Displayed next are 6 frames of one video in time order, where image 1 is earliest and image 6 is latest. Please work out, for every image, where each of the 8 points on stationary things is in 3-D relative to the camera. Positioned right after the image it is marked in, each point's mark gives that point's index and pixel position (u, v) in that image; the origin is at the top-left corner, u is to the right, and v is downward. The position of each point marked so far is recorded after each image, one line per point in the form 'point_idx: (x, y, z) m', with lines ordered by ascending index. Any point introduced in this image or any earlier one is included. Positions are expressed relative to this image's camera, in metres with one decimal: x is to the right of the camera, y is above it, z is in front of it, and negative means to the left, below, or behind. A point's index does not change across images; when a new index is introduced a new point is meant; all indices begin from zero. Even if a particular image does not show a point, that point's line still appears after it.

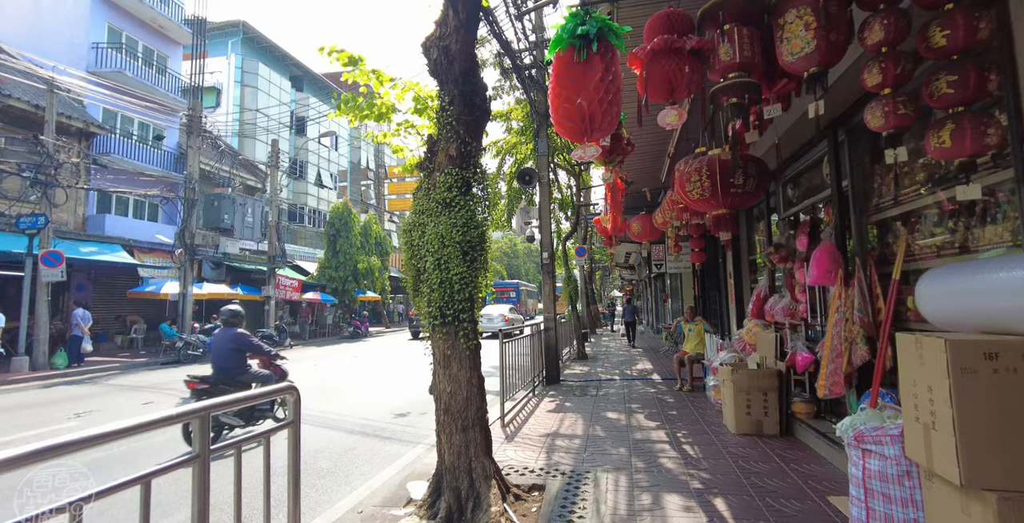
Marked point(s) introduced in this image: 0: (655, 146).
0: (+1.9, +1.5, +6.2) m
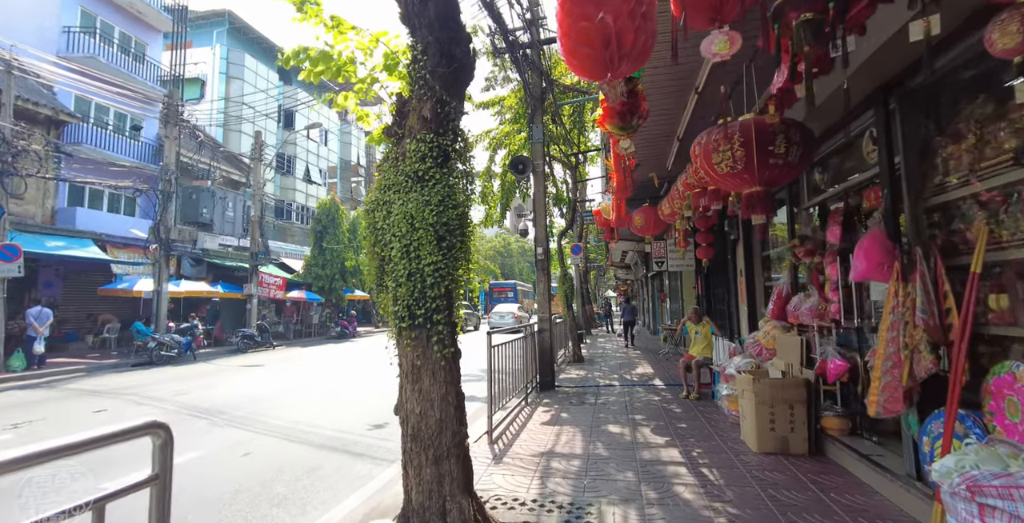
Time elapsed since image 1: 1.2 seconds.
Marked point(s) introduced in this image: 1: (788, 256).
0: (+1.8, +1.6, +5.5) m
1: (+3.2, +0.1, +5.6) m
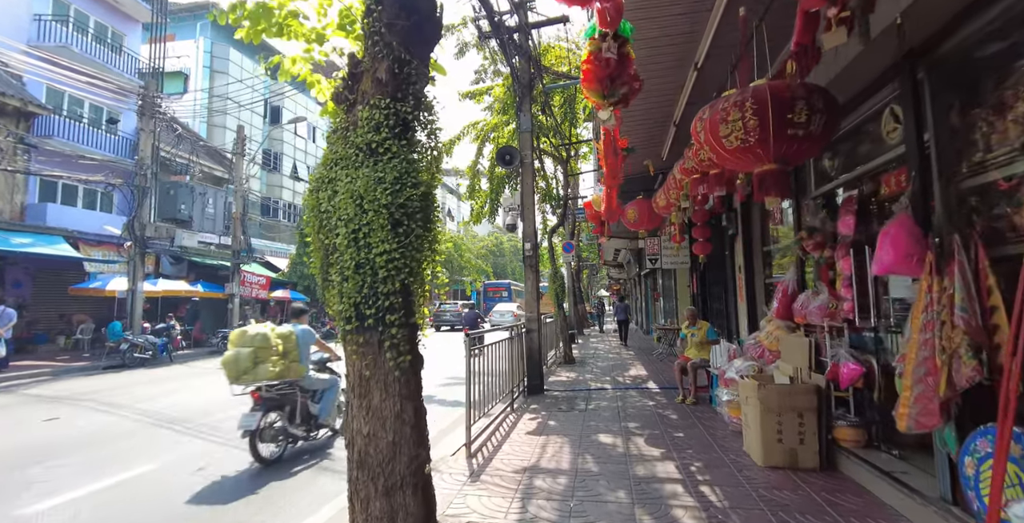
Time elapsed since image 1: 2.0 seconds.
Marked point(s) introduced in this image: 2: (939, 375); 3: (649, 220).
0: (+1.6, +1.6, +5.1) m
1: (+3.0, +0.1, +5.2) m
2: (+2.3, -0.6, +2.5) m
3: (+1.9, +0.6, +6.5) m
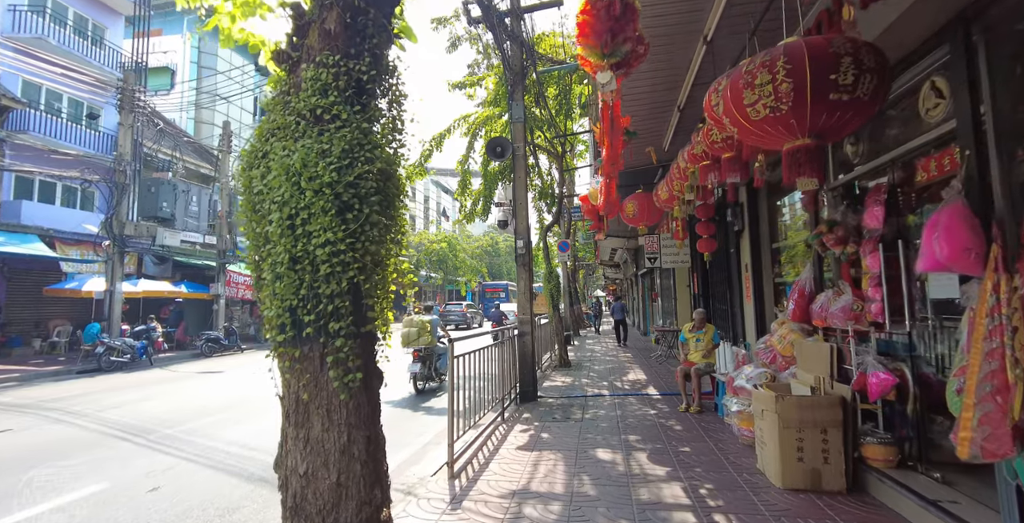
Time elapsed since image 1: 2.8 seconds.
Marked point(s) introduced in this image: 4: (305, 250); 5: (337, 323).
0: (+1.5, +1.7, +4.6) m
1: (+2.9, +0.1, +4.7) m
2: (+2.2, -0.6, +2.1) m
3: (+1.8, +0.6, +6.1) m
4: (-0.8, 0.0, +1.8) m
5: (-0.6, -0.2, +1.8) m
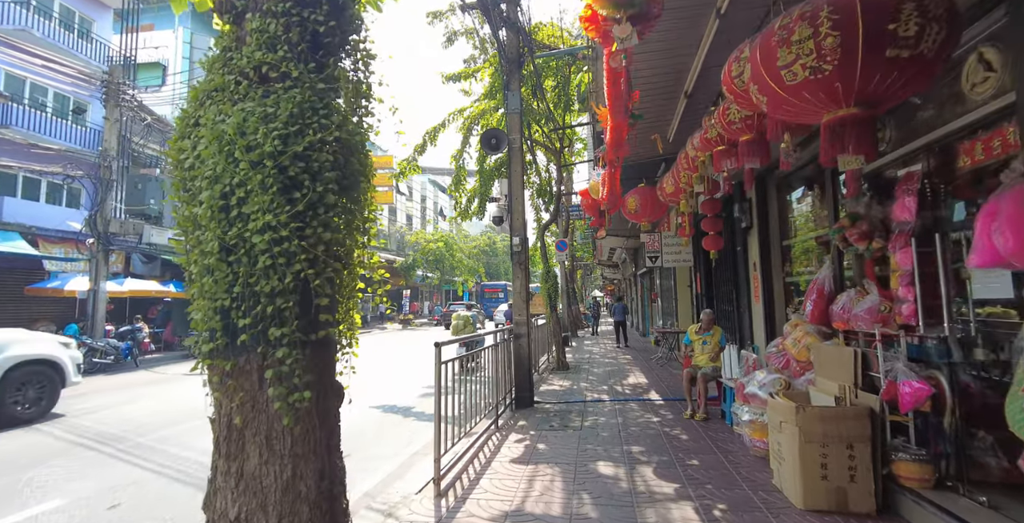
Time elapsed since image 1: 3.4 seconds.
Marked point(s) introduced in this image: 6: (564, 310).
0: (+1.4, +1.7, +4.3) m
1: (+2.9, +0.2, +4.4) m
2: (+2.1, -0.5, +1.7) m
3: (+1.7, +0.6, +5.7) m
4: (-0.8, +0.1, +1.4) m
5: (-0.7, -0.2, +1.4) m
6: (+1.7, -1.6, +15.6) m
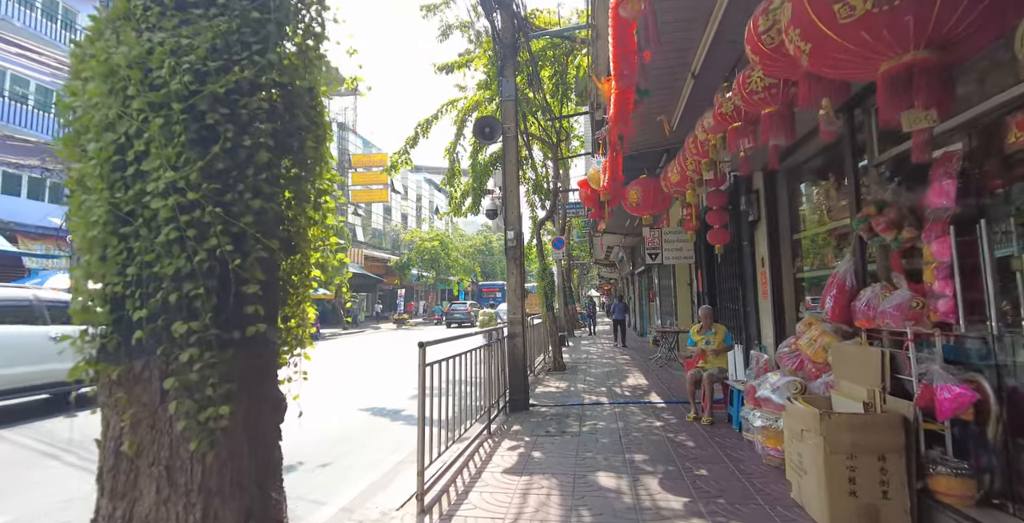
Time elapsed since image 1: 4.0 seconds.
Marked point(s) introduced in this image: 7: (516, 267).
0: (+1.4, +1.7, +4.0) m
1: (+2.8, +0.2, +4.0) m
2: (+2.1, -0.5, +1.4) m
3: (+1.6, +0.7, +5.4) m
4: (-0.8, +0.1, +1.1) m
5: (-0.7, -0.1, +1.1) m
6: (+1.5, -1.5, +15.2) m
7: (+0.1, -0.1, +6.9) m
